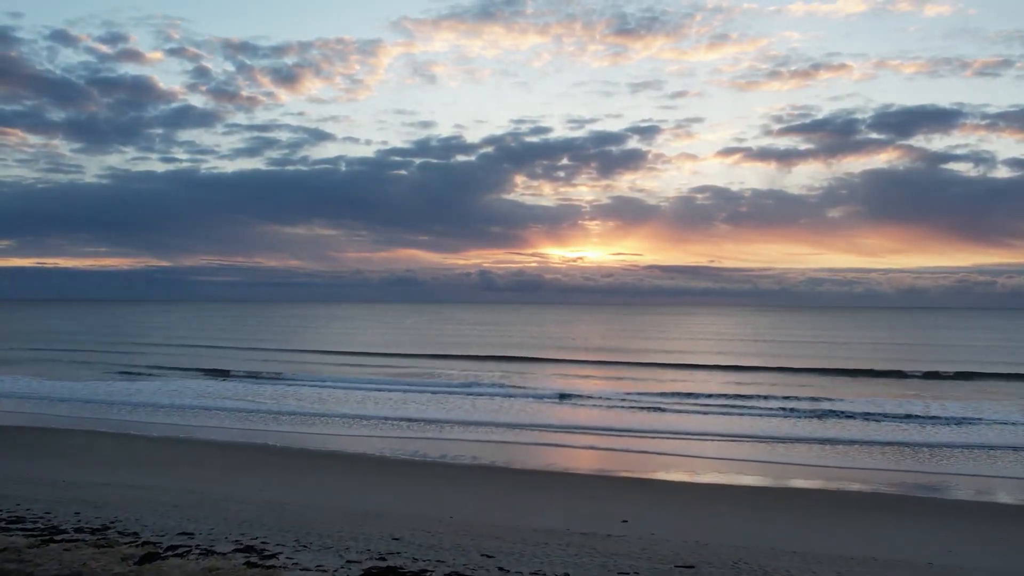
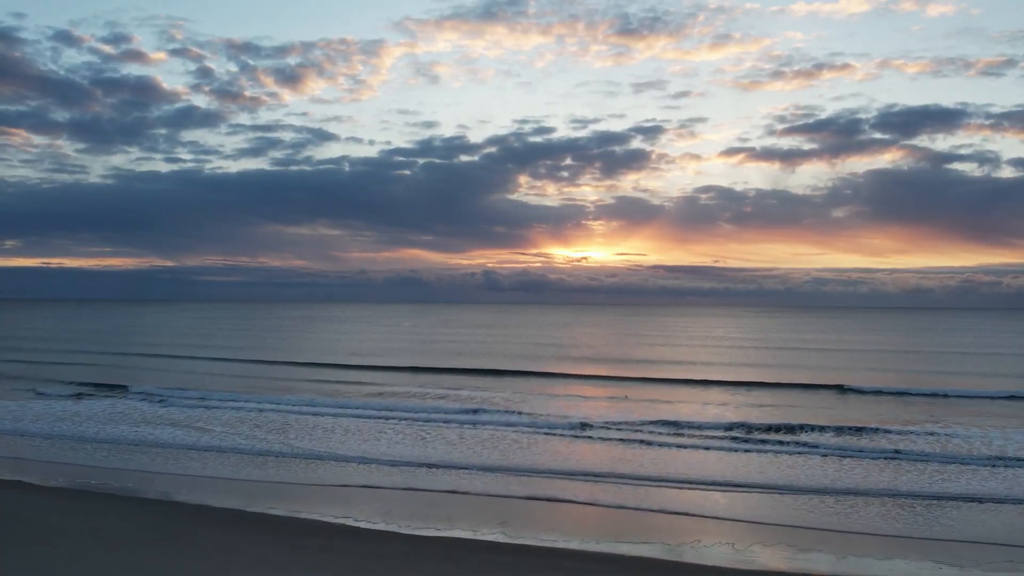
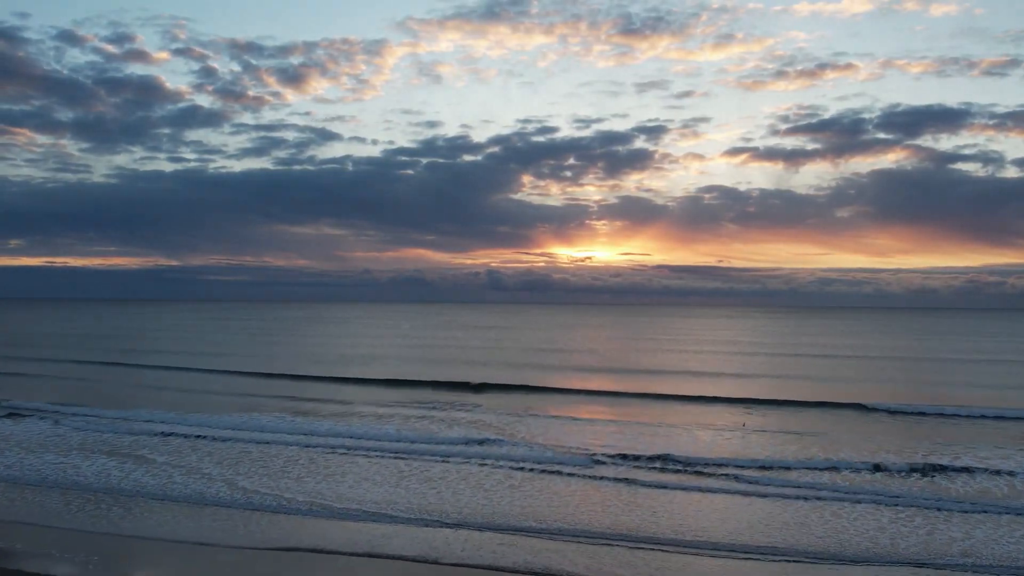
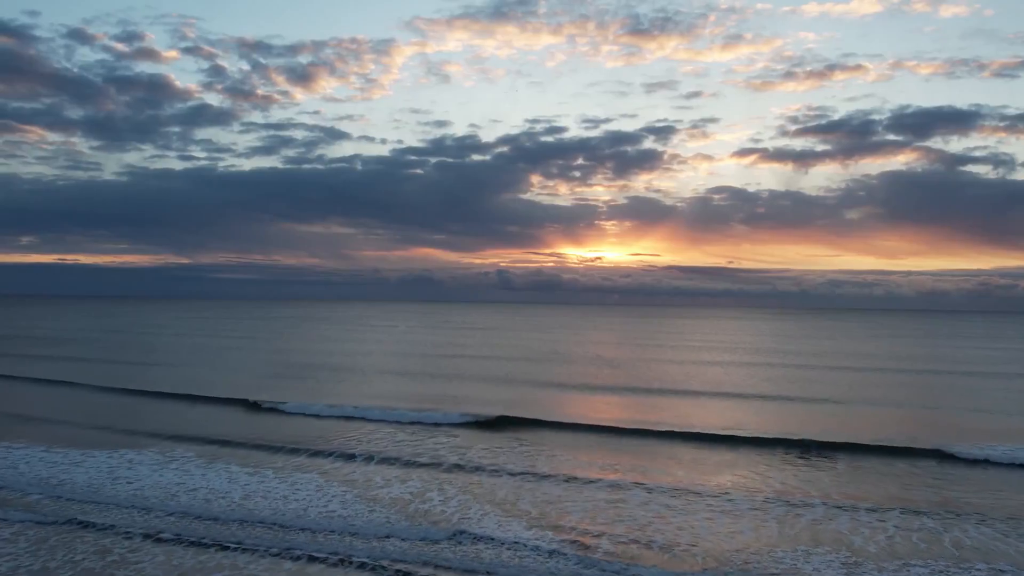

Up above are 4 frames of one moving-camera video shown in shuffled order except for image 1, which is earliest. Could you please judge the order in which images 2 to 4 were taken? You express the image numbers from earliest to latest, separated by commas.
2, 3, 4
